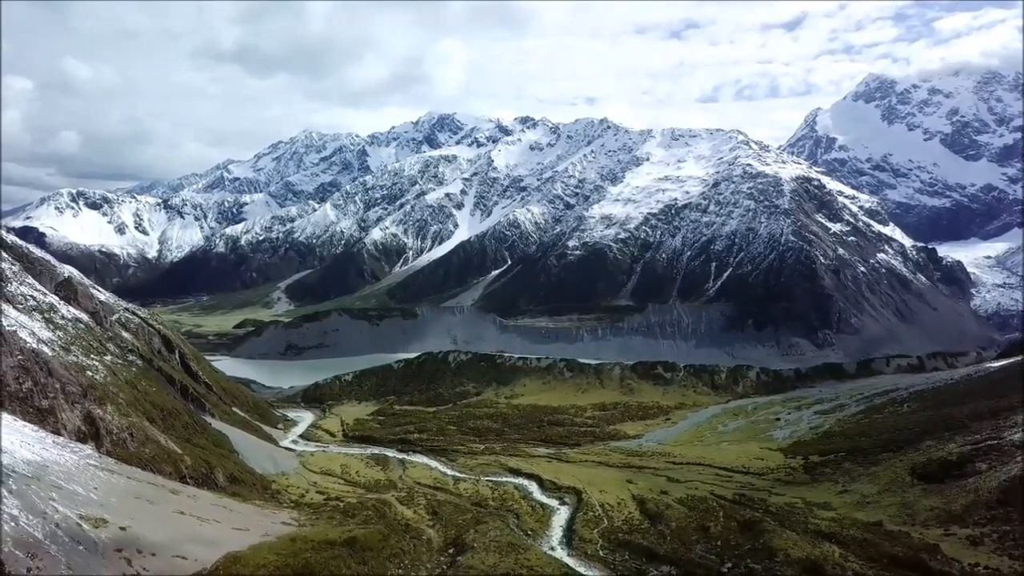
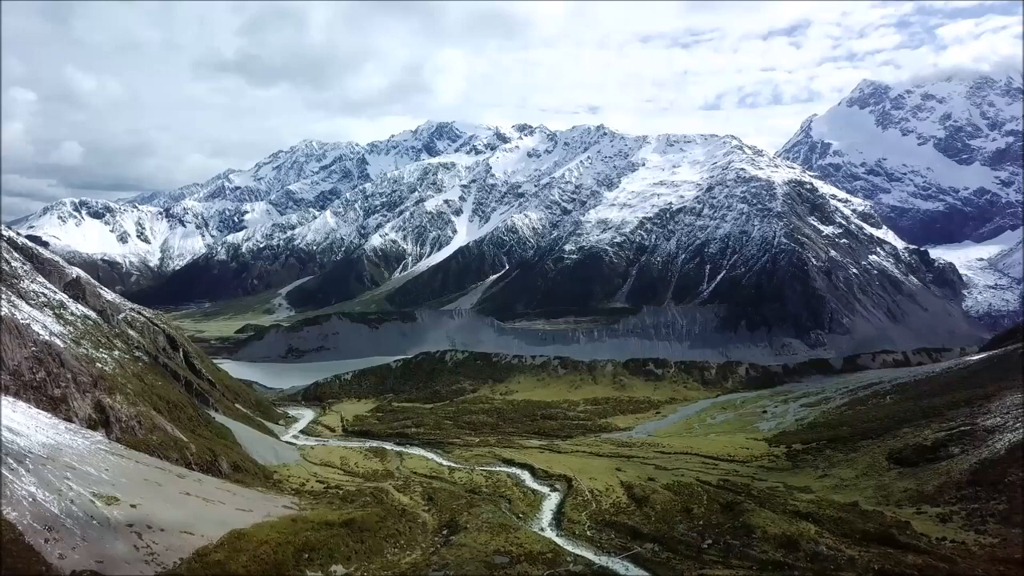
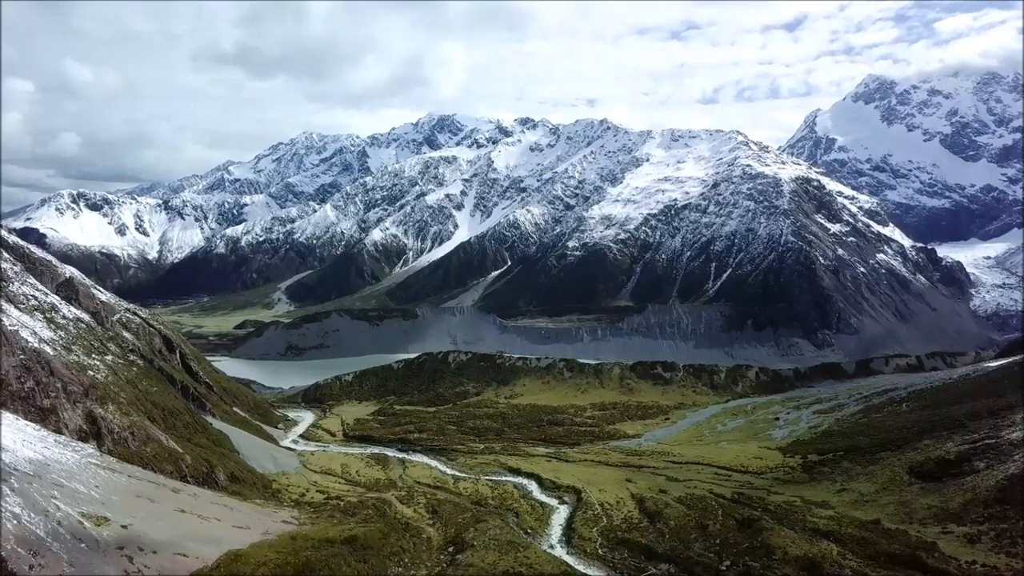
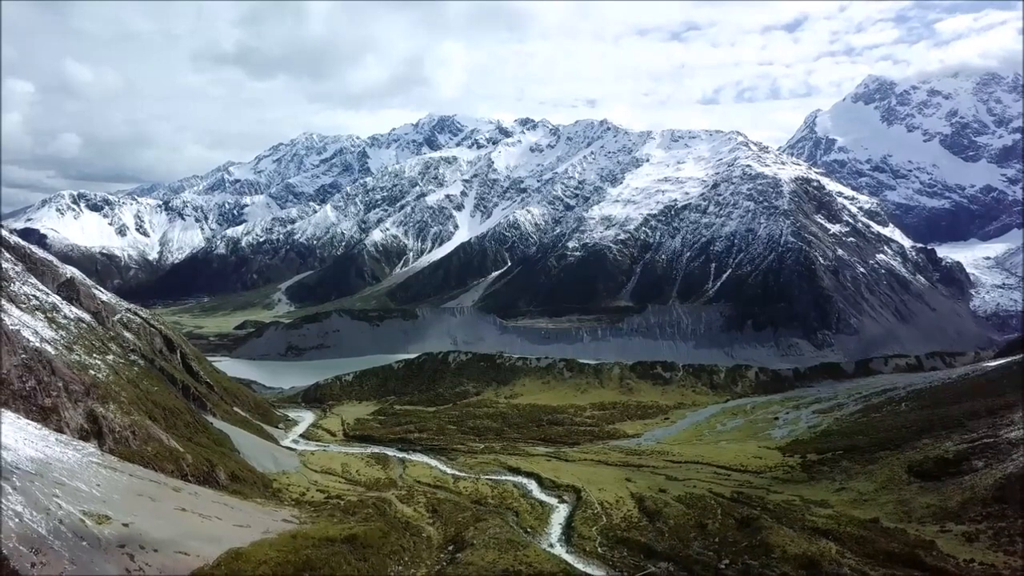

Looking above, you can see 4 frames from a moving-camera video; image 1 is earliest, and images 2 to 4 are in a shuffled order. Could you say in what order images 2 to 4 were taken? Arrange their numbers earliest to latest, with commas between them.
3, 4, 2
